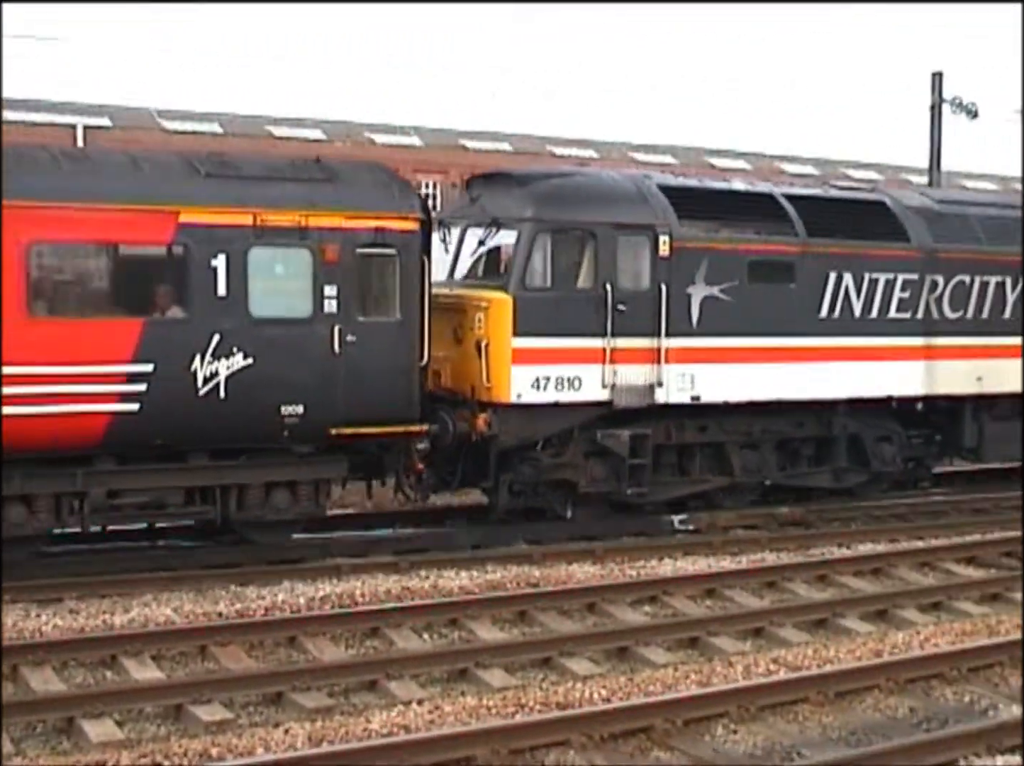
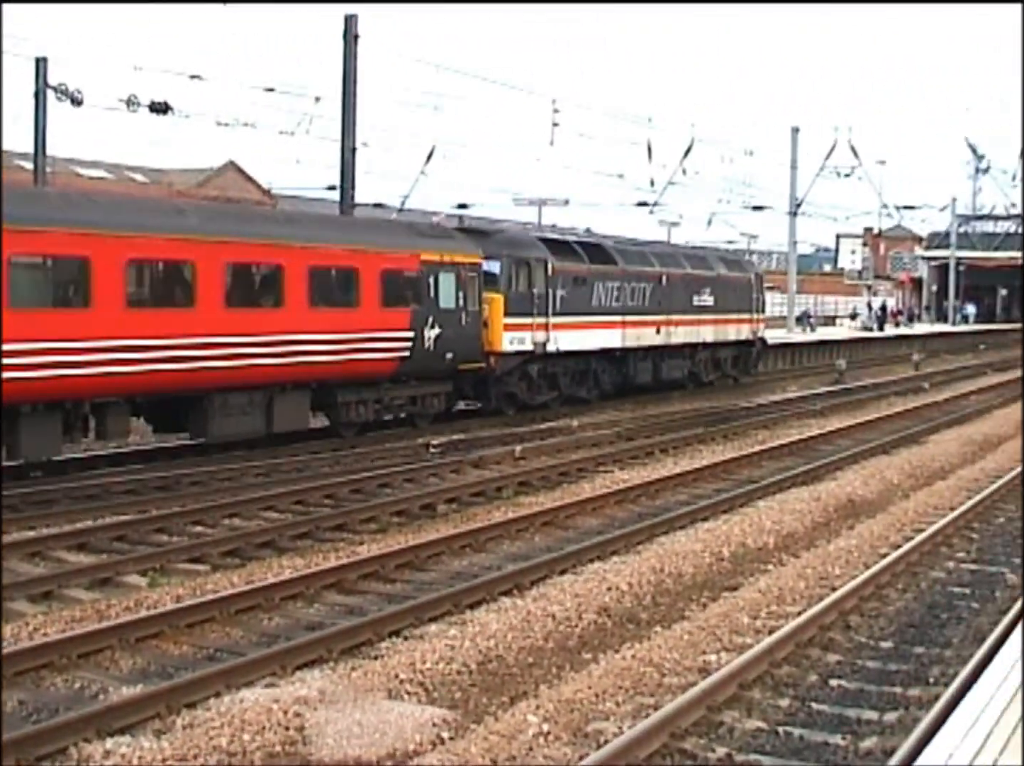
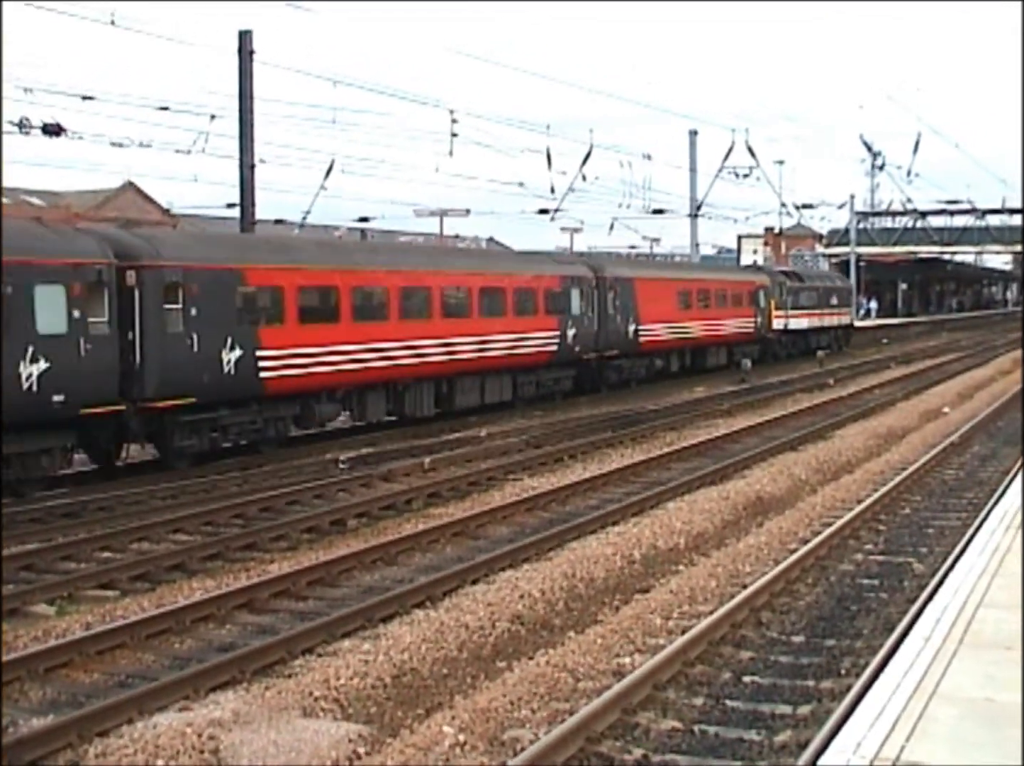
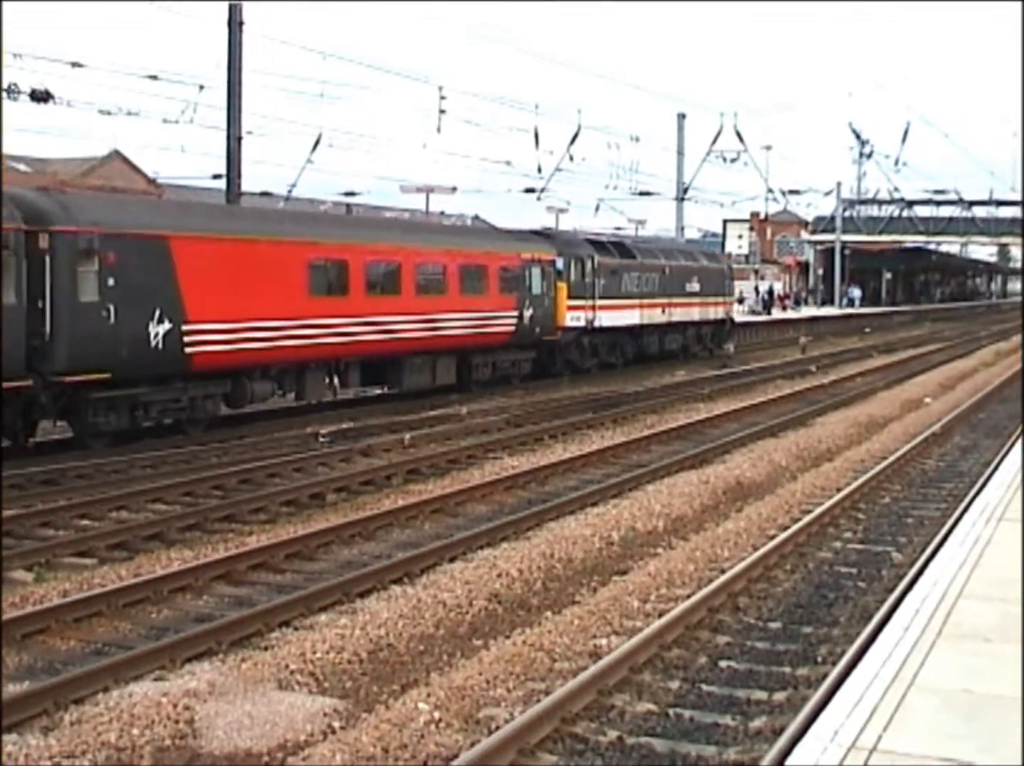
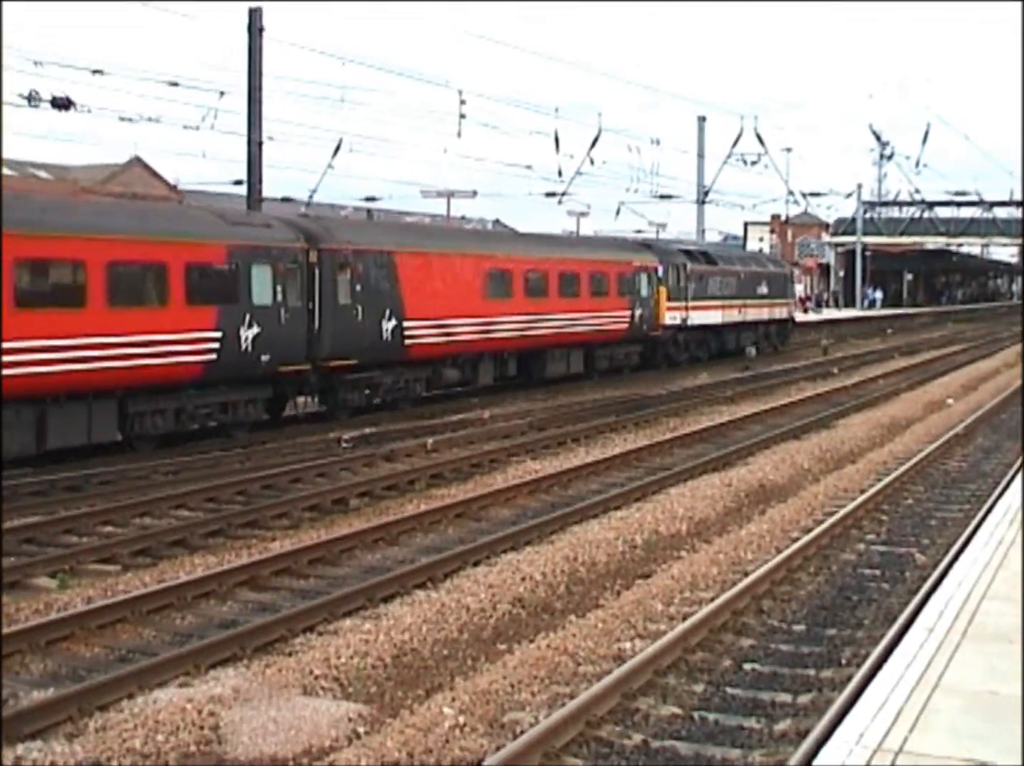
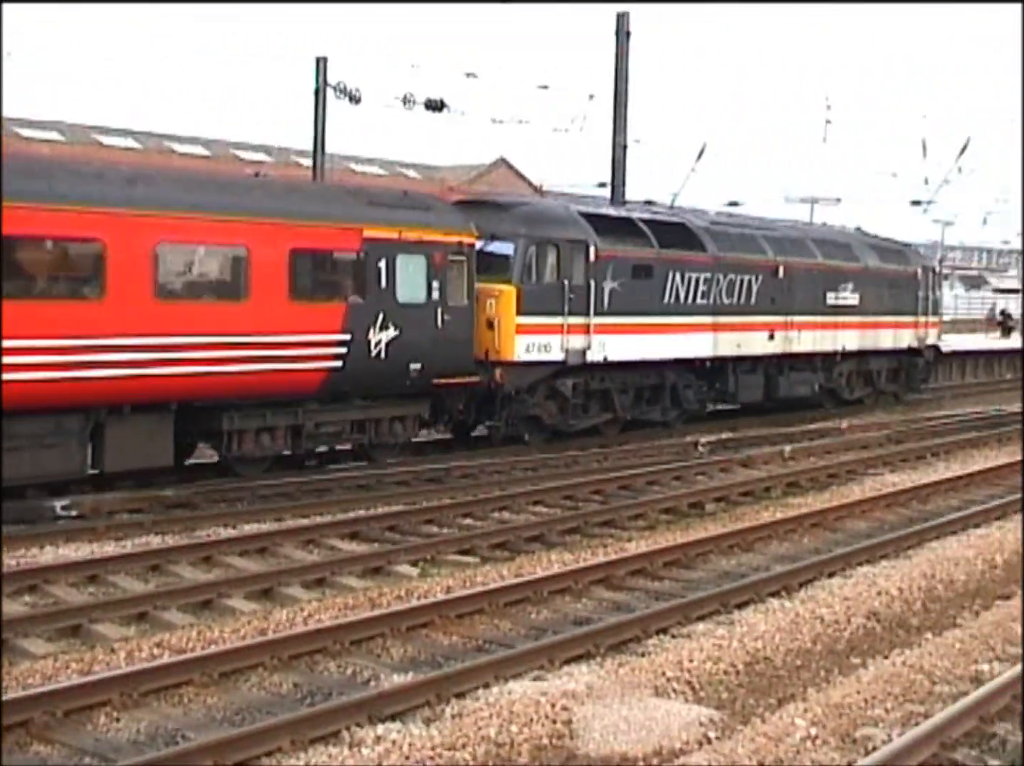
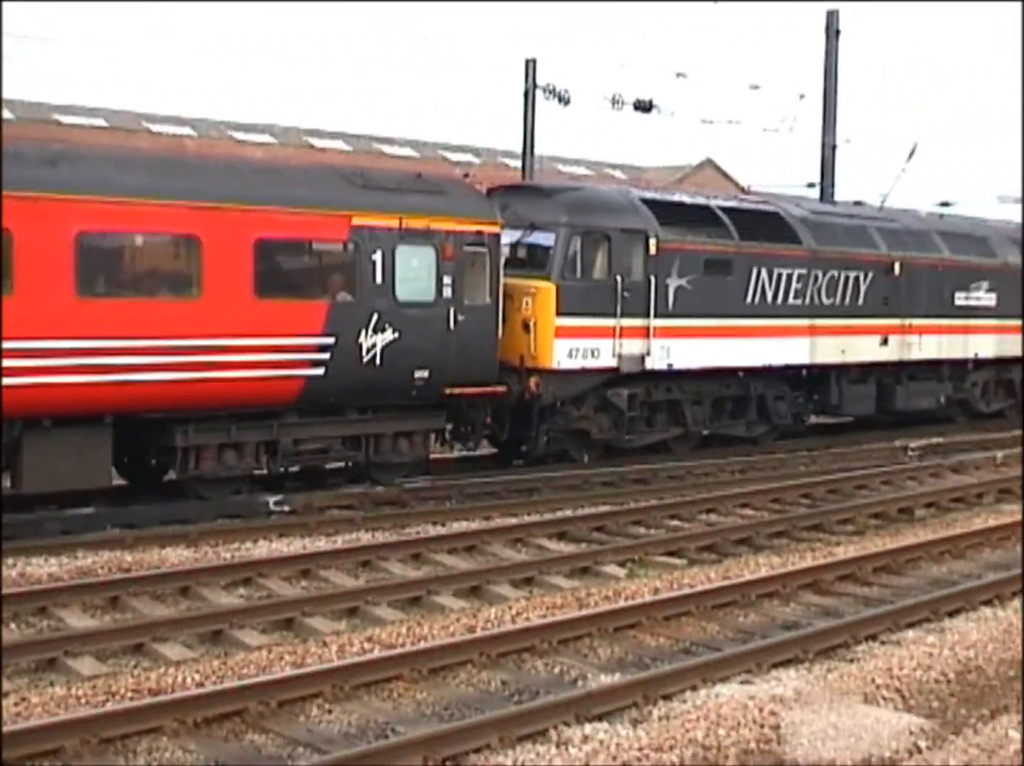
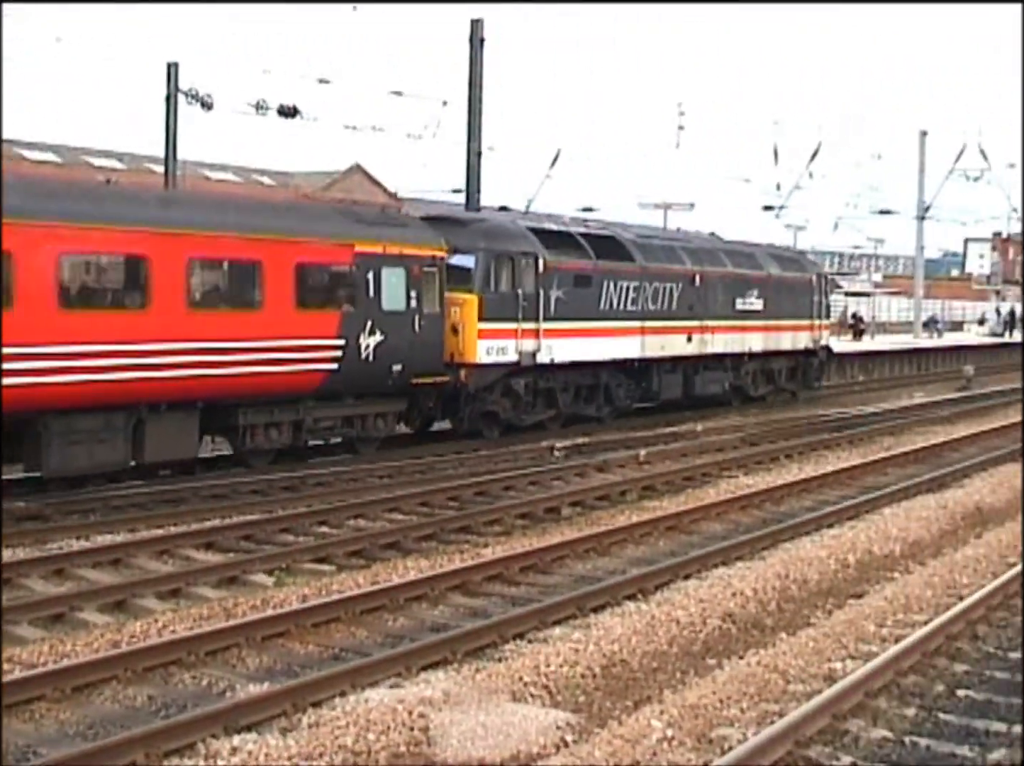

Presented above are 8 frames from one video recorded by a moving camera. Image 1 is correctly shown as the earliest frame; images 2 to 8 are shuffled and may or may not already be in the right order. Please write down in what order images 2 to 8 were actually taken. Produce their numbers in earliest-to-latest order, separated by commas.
7, 6, 8, 2, 4, 5, 3
